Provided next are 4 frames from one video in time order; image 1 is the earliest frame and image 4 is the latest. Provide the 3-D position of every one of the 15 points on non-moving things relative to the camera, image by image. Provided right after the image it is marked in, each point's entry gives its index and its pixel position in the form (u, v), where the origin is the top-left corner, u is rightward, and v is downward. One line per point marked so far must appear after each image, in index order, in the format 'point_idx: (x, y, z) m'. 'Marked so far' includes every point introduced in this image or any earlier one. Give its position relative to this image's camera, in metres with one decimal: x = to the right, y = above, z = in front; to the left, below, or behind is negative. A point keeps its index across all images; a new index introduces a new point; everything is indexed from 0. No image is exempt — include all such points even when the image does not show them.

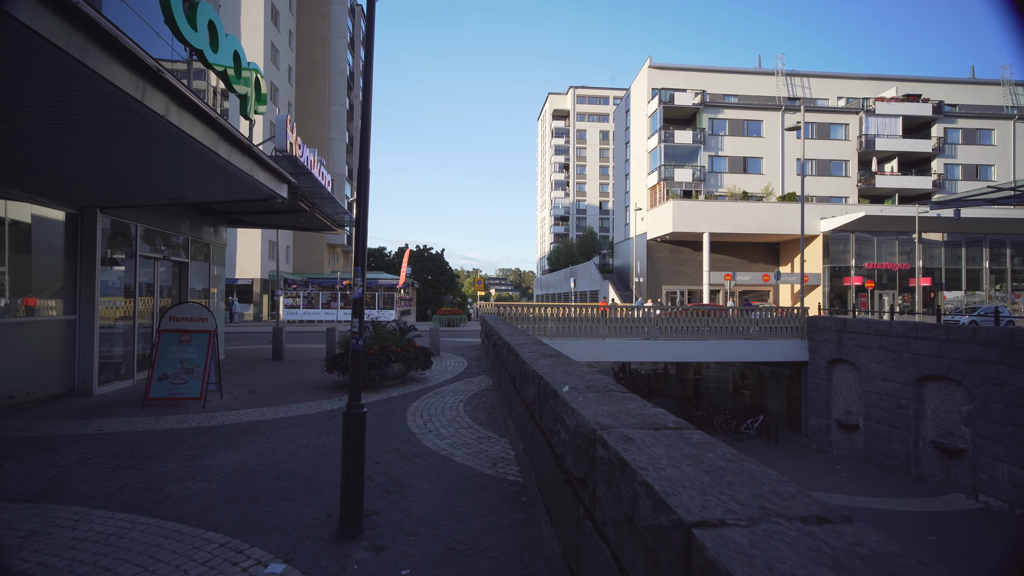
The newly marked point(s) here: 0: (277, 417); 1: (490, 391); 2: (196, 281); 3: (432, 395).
0: (-3.3, -1.8, +7.4) m
1: (-0.3, -1.8, +9.0) m
2: (-7.7, +0.2, +12.8) m
3: (-1.3, -1.8, +8.9) m
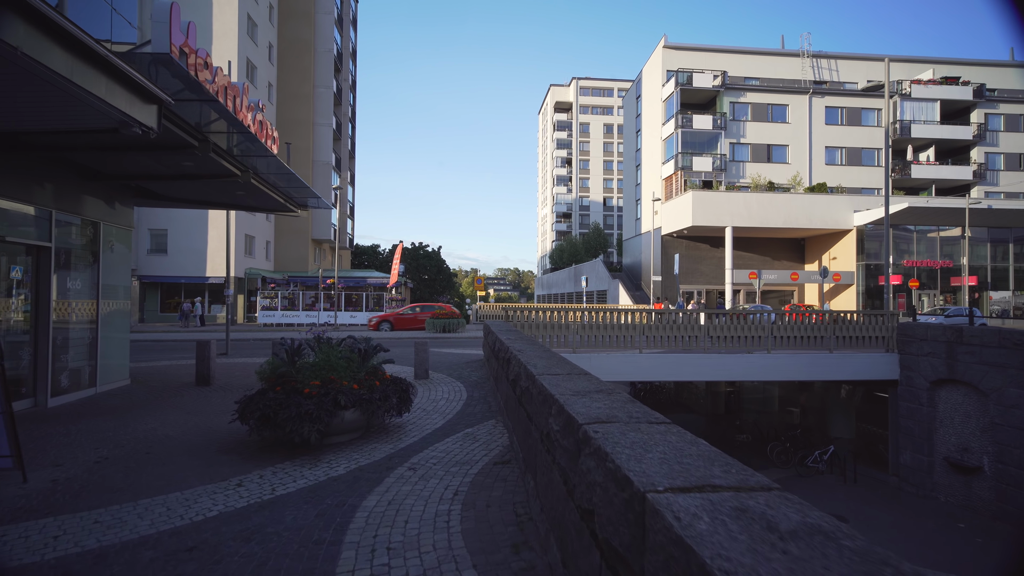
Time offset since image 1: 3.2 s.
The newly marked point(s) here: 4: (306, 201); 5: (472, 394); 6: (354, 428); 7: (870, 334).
0: (-3.0, -1.8, +3.6) m
1: (0.0, -1.7, +5.2) m
2: (-7.4, +0.2, +8.9) m
3: (-1.0, -1.8, +5.1) m
4: (-4.9, +2.0, +12.7) m
5: (-0.7, -1.8, +9.0) m
6: (-1.8, -1.6, +6.2) m
7: (+9.6, -1.2, +14.4) m
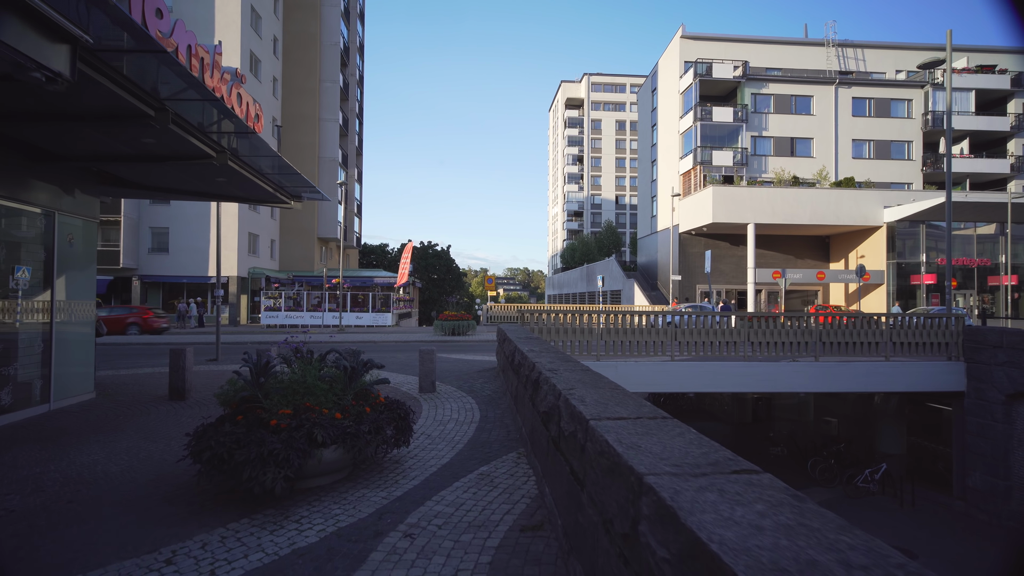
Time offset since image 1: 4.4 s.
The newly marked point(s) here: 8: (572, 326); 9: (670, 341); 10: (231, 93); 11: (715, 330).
0: (-2.8, -1.8, +2.2) m
1: (+0.2, -1.7, +3.8) m
2: (-7.1, +0.2, +7.7) m
3: (-0.8, -1.8, +3.7) m
4: (-4.5, +2.0, +11.4) m
5: (-0.4, -1.8, +7.6) m
6: (-1.6, -1.6, +4.8) m
7: (+10.0, -1.2, +12.8) m
8: (+1.4, -0.9, +12.6) m
9: (+3.7, -1.2, +12.5) m
10: (-4.1, +2.9, +7.9) m
11: (+4.8, -1.0, +12.7) m
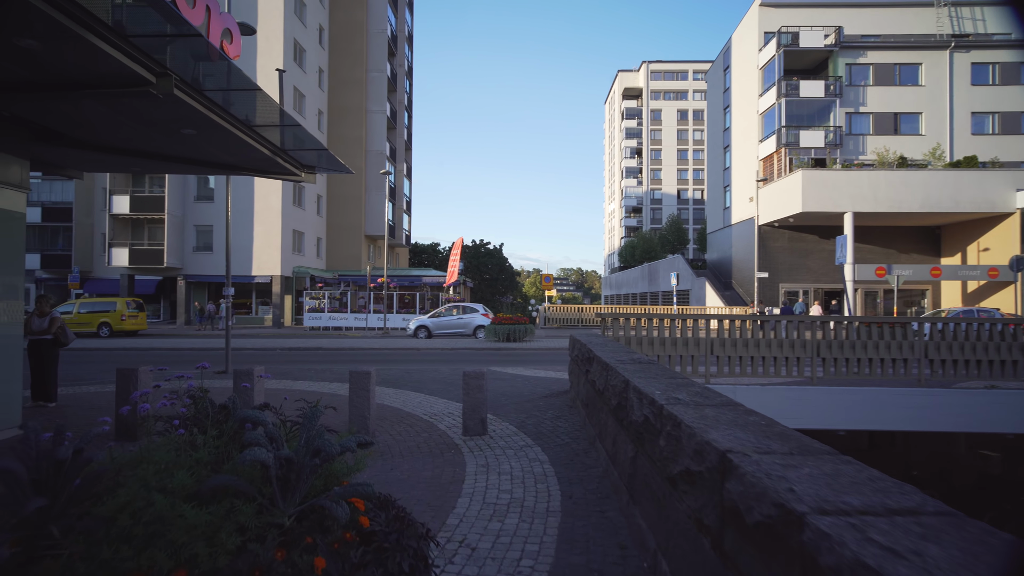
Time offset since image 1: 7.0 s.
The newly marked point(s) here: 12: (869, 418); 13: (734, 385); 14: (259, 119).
0: (-2.4, -1.7, -0.6) m
1: (+0.7, -1.6, +0.7) m
2: (-6.2, +0.3, +5.2) m
3: (-0.3, -1.7, +0.6) m
4: (-3.3, +2.1, +8.7) m
5: (+0.5, -1.7, +4.5) m
6: (-1.0, -1.5, +1.8) m
7: (+11.3, -1.1, +8.7) m
8: (+2.7, -0.8, +9.3) m
9: (+5.0, -1.2, +9.0) m
10: (-3.2, +3.0, +5.2) m
11: (+6.1, -0.9, +9.1) m
12: (+6.0, -2.1, +8.7) m
13: (+3.7, -1.6, +8.8) m
14: (-3.2, +2.2, +6.8) m
